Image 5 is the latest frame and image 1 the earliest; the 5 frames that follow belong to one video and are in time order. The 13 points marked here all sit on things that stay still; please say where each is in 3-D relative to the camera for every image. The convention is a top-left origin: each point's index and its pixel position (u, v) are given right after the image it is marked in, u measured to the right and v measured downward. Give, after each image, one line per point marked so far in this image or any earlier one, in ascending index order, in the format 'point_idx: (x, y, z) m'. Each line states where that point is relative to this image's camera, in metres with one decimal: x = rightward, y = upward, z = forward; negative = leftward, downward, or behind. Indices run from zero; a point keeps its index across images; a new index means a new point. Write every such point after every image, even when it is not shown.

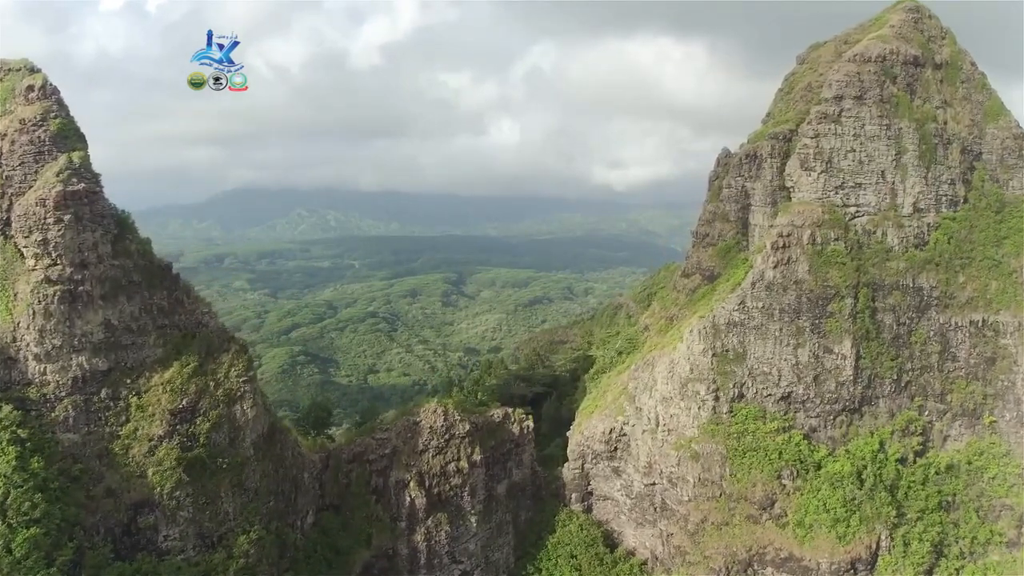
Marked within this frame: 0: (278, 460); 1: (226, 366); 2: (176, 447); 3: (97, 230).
0: (-6.6, -4.9, +18.0) m
1: (-7.7, -2.1, +17.1) m
2: (-8.4, -4.0, +16.0) m
3: (-10.4, +1.4, +15.9) m
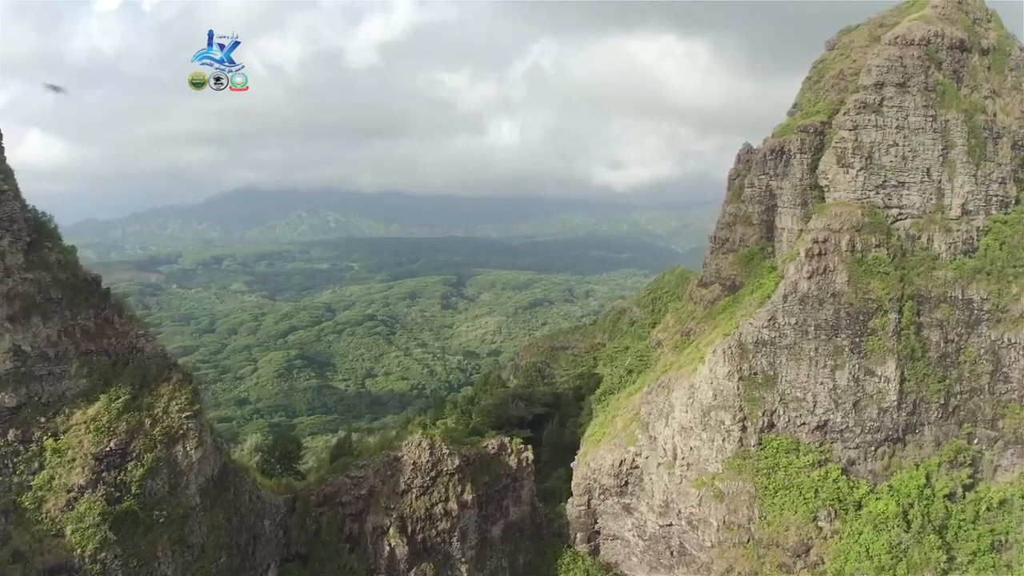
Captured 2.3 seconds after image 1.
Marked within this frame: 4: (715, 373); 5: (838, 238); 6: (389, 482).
0: (-6.7, -5.3, +15.3) m
1: (-7.8, -2.5, +14.3) m
2: (-8.5, -4.4, +13.2) m
3: (-10.5, +1.0, +13.2) m
4: (+6.2, -2.6, +19.4) m
5: (+10.0, +1.5, +19.7) m
6: (-3.4, -5.5, +17.9) m
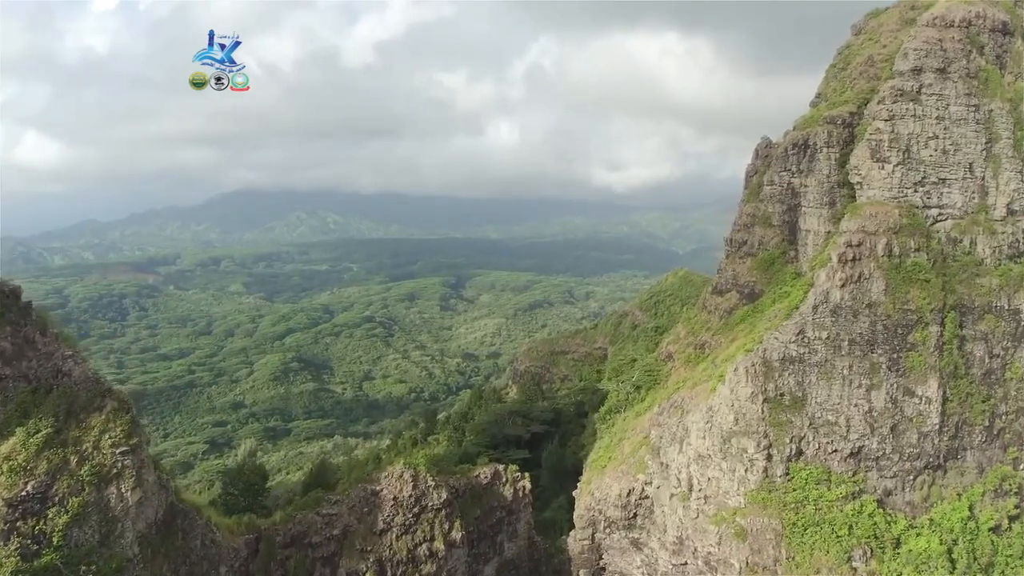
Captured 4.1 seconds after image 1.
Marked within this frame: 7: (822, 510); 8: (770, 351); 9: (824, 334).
0: (-6.9, -5.5, +13.1) m
1: (-7.9, -2.7, +12.2) m
2: (-8.6, -4.6, +11.0) m
3: (-10.6, +0.8, +11.0) m
4: (+6.1, -2.9, +17.2) m
5: (+9.9, +1.3, +17.5) m
6: (-3.6, -5.7, +15.7) m
7: (+8.0, -5.7, +16.5) m
8: (+6.9, -1.7, +17.3) m
9: (+8.4, -1.2, +17.1) m
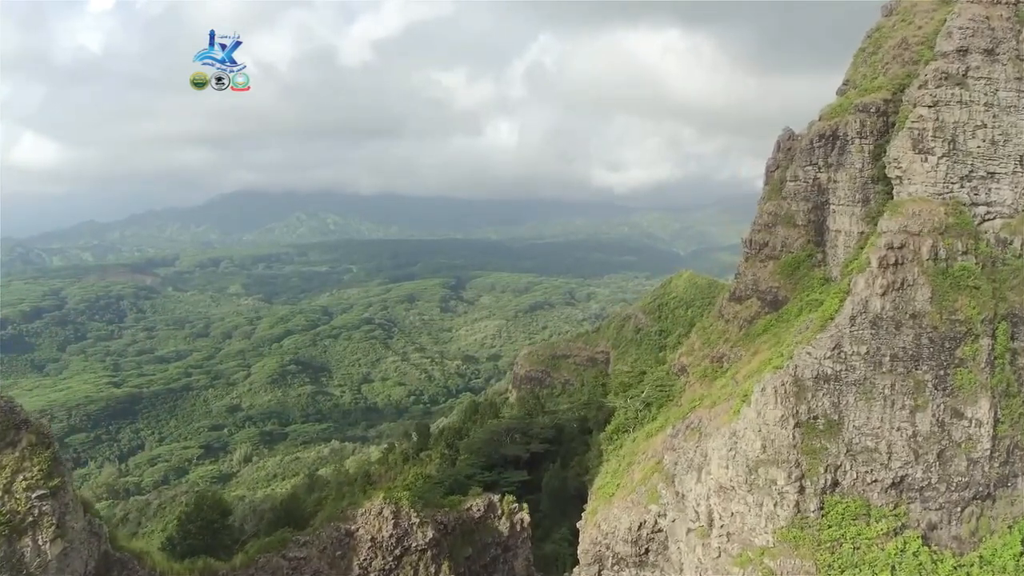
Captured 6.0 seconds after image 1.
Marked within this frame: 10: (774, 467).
0: (-6.9, -5.7, +11.1) m
1: (-8.0, -2.9, +10.2) m
2: (-8.7, -4.8, +9.0) m
3: (-10.7, +0.6, +9.0) m
4: (+6.0, -3.1, +15.2) m
5: (+9.8, +1.1, +15.5) m
6: (-3.7, -5.9, +13.7) m
7: (+7.9, -5.9, +14.4) m
8: (+6.8, -1.9, +15.2) m
9: (+8.3, -1.4, +15.1) m
10: (+6.1, -4.1, +14.8) m
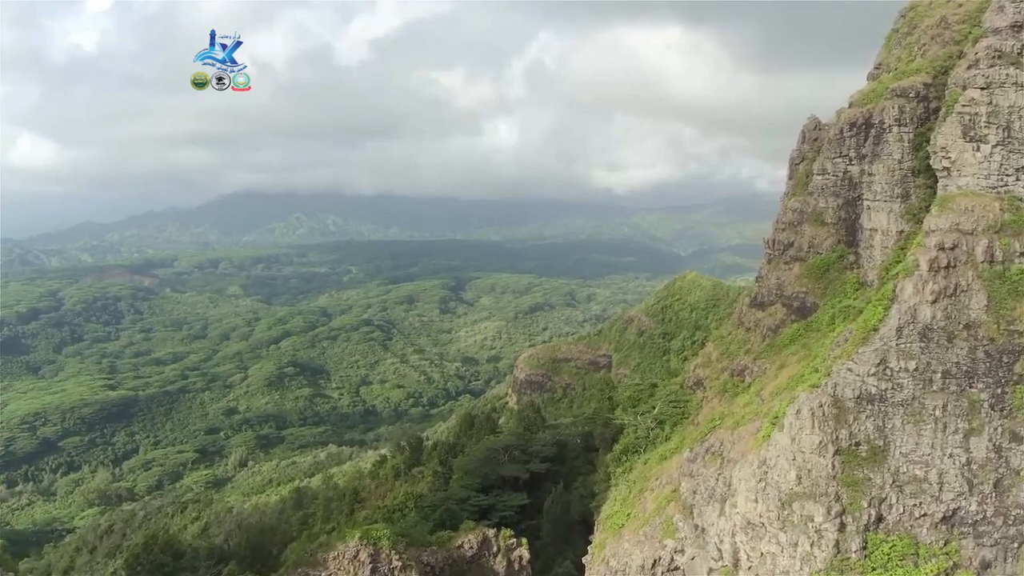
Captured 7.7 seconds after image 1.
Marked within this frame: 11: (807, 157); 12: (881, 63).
0: (-7.0, -5.8, +9.2) m
1: (-8.1, -3.1, +8.3) m
2: (-8.8, -4.9, +7.2) m
3: (-10.8, +0.5, +7.2) m
4: (+5.9, -3.2, +13.4) m
5: (+9.7, +0.9, +13.6) m
6: (-3.7, -6.0, +11.9) m
7: (+7.8, -6.0, +12.6) m
8: (+6.8, -2.0, +13.4) m
9: (+8.2, -1.6, +13.2) m
10: (+6.0, -4.2, +13.0) m
11: (+8.7, +4.0, +19.1) m
12: (+10.9, +6.7, +19.0) m
